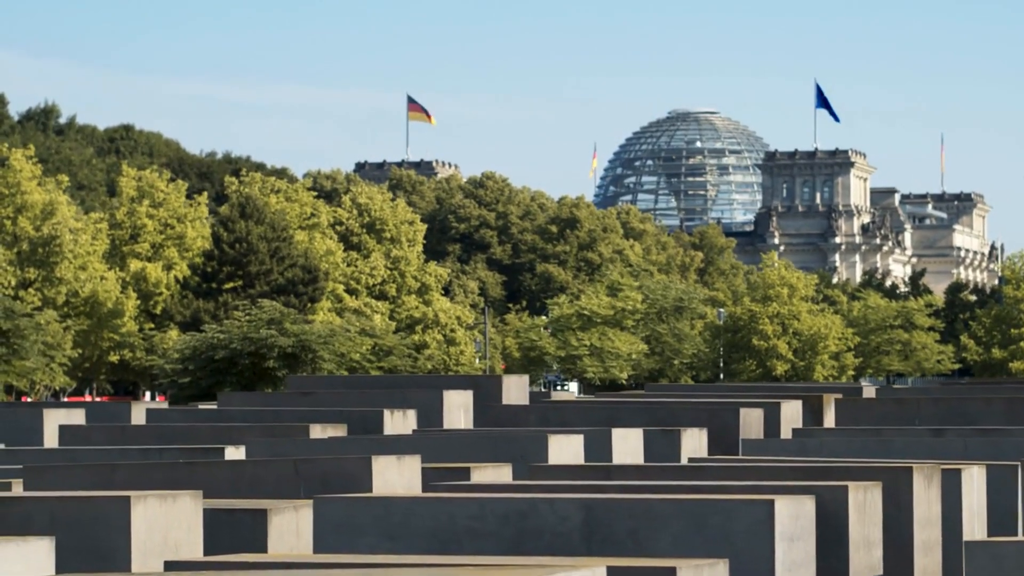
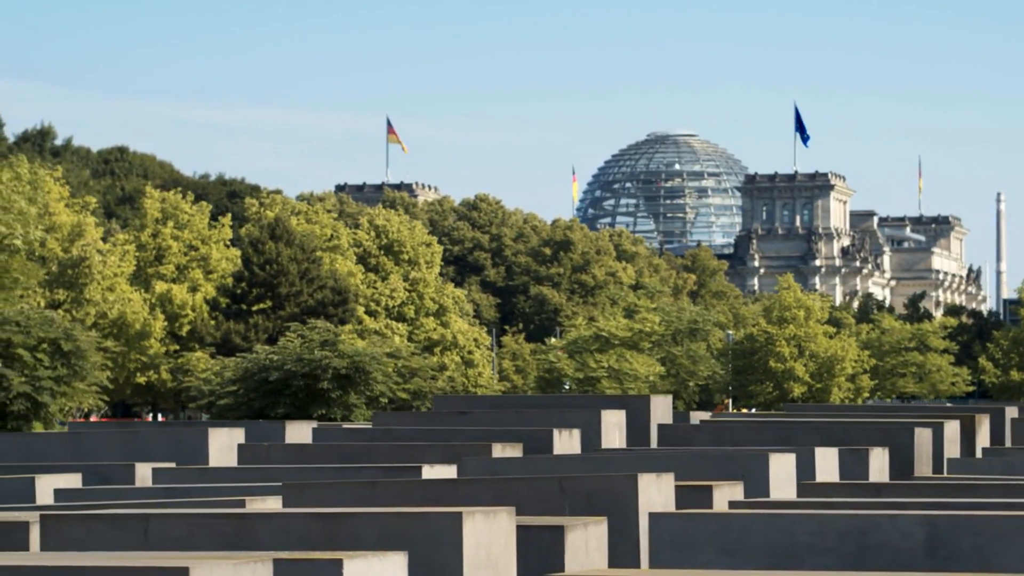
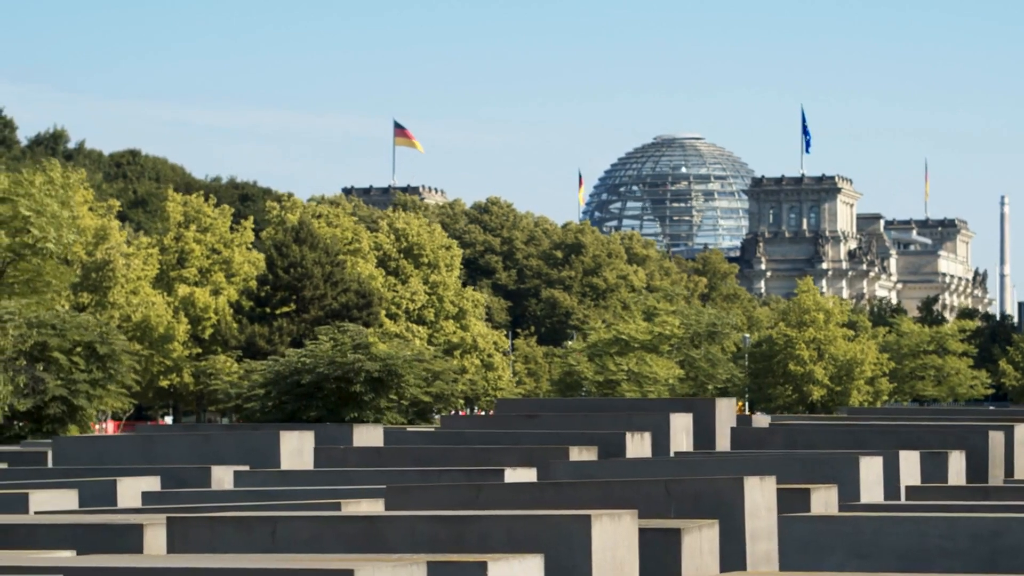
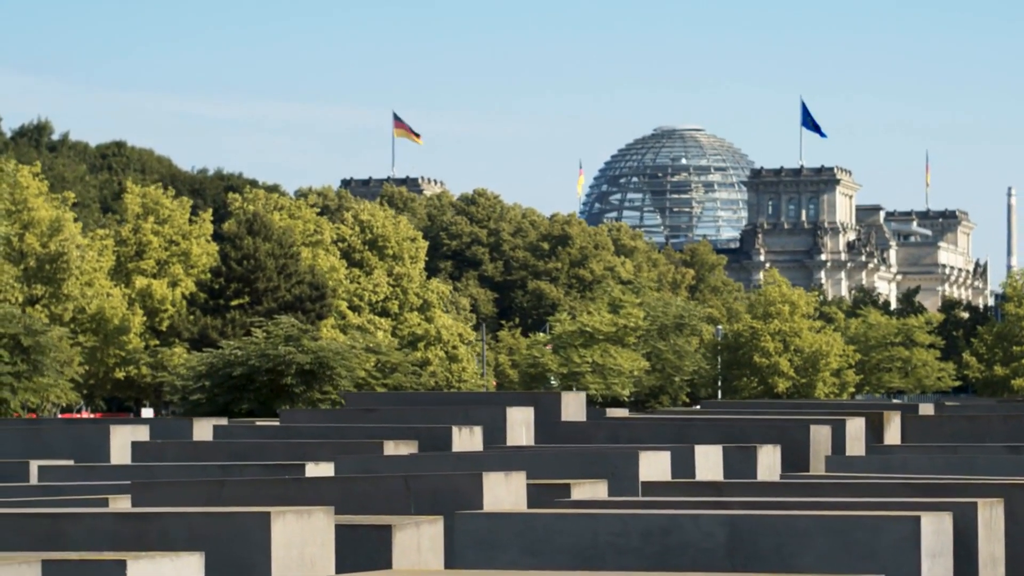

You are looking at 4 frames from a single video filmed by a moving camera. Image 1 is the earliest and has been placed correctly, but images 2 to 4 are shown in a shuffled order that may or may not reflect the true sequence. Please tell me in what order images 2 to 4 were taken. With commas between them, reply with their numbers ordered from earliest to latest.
4, 2, 3
